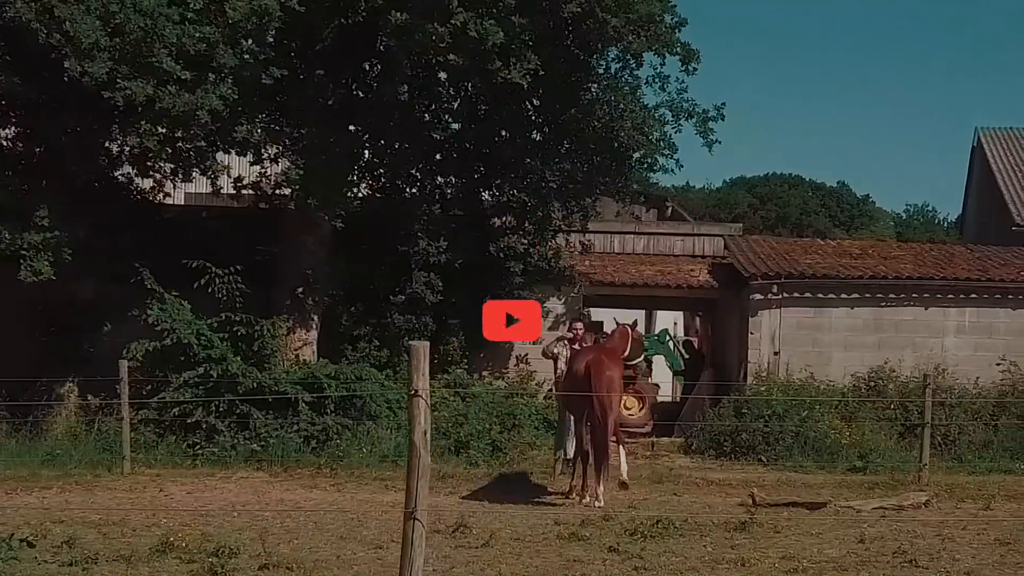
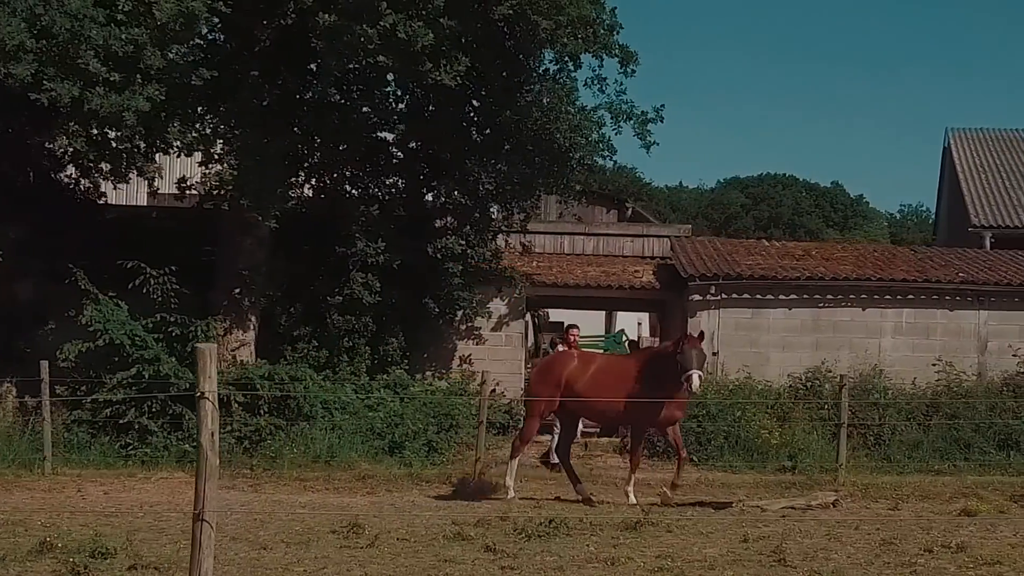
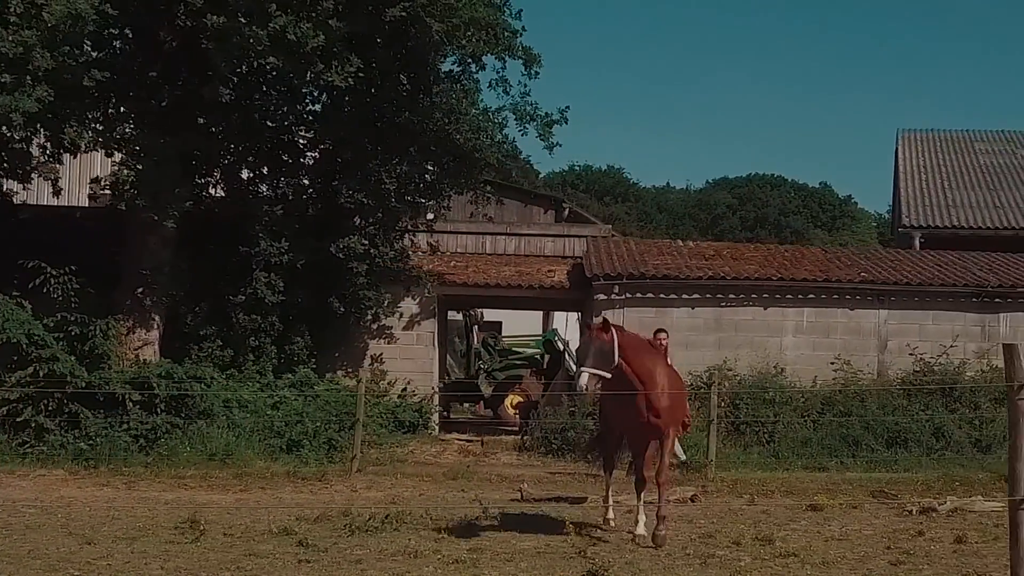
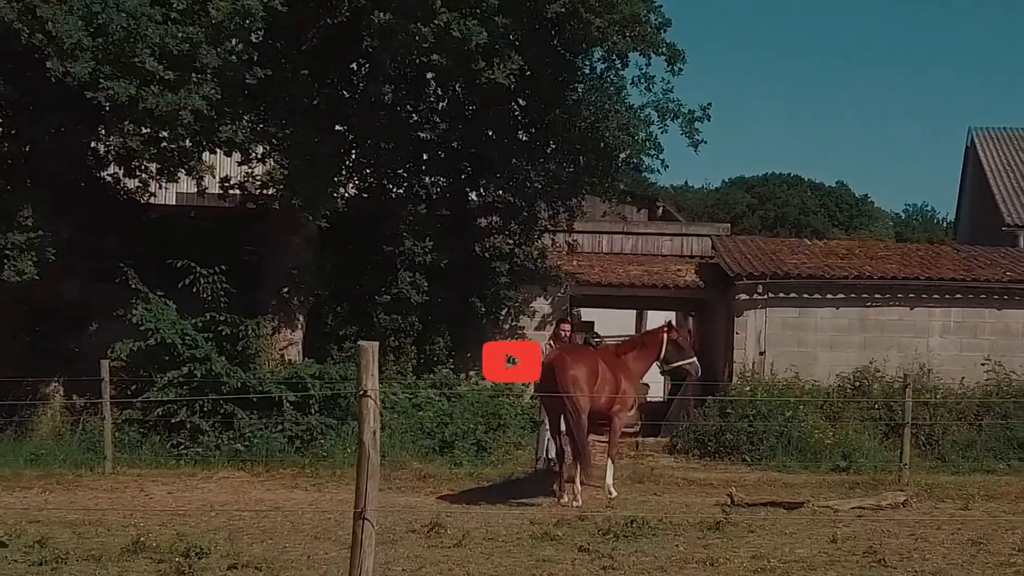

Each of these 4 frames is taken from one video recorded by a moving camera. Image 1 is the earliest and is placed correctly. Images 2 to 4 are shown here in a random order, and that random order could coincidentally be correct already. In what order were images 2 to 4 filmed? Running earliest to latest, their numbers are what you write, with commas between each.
4, 2, 3
